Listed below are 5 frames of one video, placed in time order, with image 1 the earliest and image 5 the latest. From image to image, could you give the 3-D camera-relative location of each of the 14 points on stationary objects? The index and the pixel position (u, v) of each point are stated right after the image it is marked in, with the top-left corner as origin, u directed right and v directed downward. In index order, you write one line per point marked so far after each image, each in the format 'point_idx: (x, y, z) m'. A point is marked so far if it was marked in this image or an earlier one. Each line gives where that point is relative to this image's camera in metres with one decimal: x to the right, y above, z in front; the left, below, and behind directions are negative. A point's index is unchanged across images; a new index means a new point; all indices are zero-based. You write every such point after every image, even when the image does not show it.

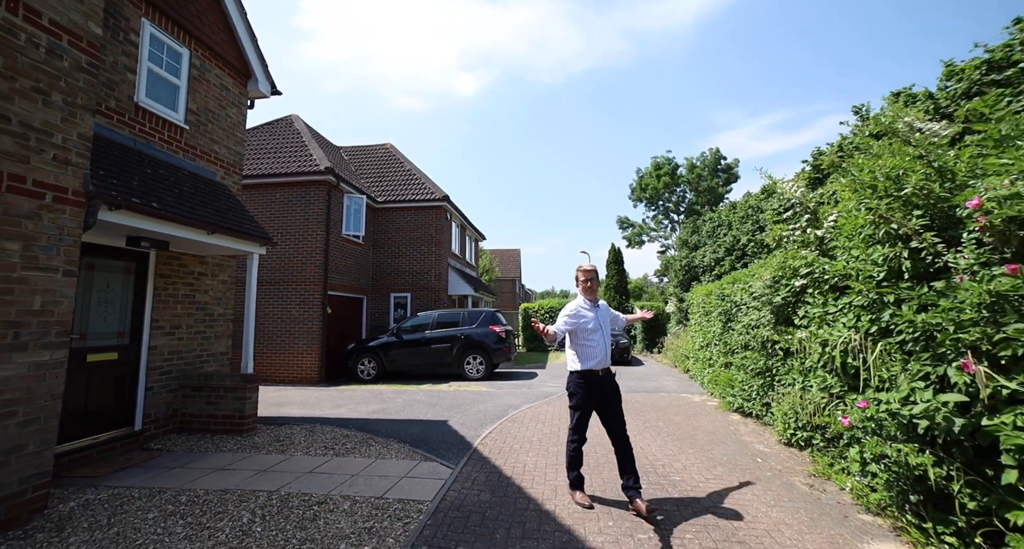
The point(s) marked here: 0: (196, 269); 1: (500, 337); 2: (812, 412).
0: (-4.5, +0.1, +6.8) m
1: (-0.3, -1.6, +12.4) m
2: (+3.0, -1.4, +4.8) m
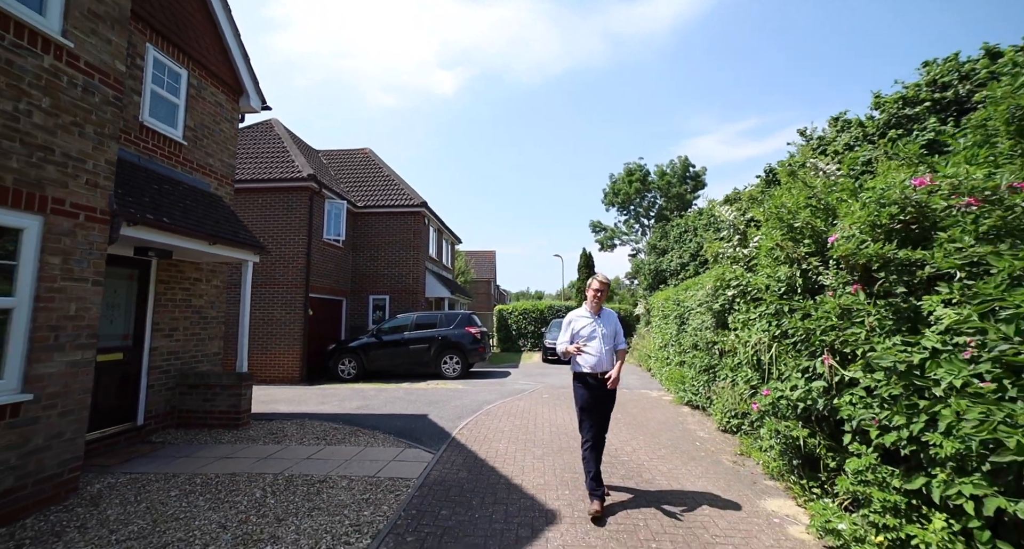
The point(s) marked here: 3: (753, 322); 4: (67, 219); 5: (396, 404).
0: (-4.9, 0.0, +7.3) m
1: (-1.0, -1.7, +13.1) m
2: (+2.7, -1.5, +5.7) m
3: (+2.5, -0.5, +4.9) m
4: (-3.9, +0.5, +4.2) m
5: (-2.2, -2.4, +9.1) m
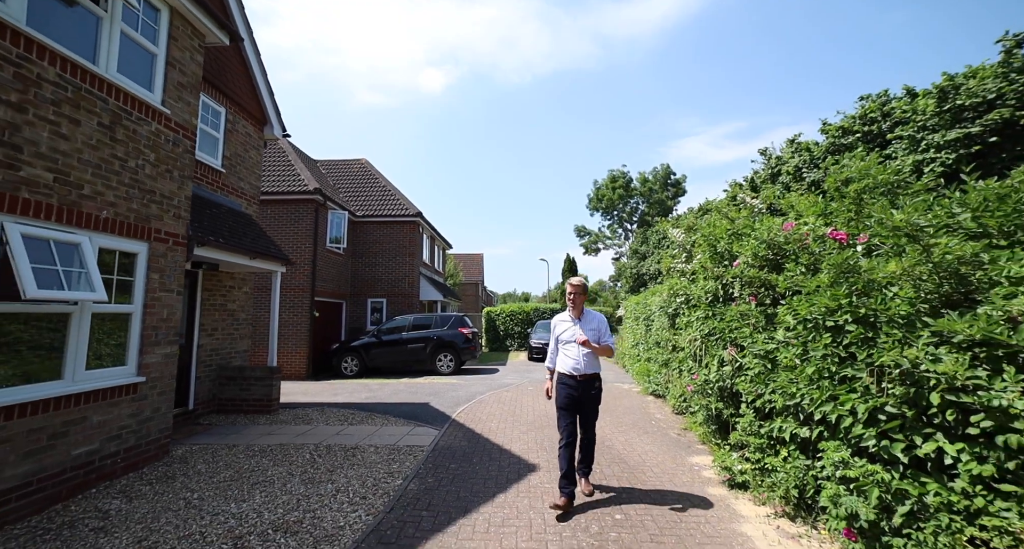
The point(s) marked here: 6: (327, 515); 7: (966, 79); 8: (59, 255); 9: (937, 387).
0: (-5.0, -0.1, +8.5) m
1: (-1.4, -1.9, +14.5) m
2: (+2.6, -1.7, +7.2) m
3: (+2.4, -0.6, +6.4) m
4: (-4.0, +0.3, +5.5) m
5: (-2.4, -2.6, +10.4) m
6: (-1.5, -2.0, +3.9) m
7: (+8.1, +3.5, +8.6) m
8: (-3.8, +0.2, +4.1) m
9: (+2.1, -0.5, +2.3) m
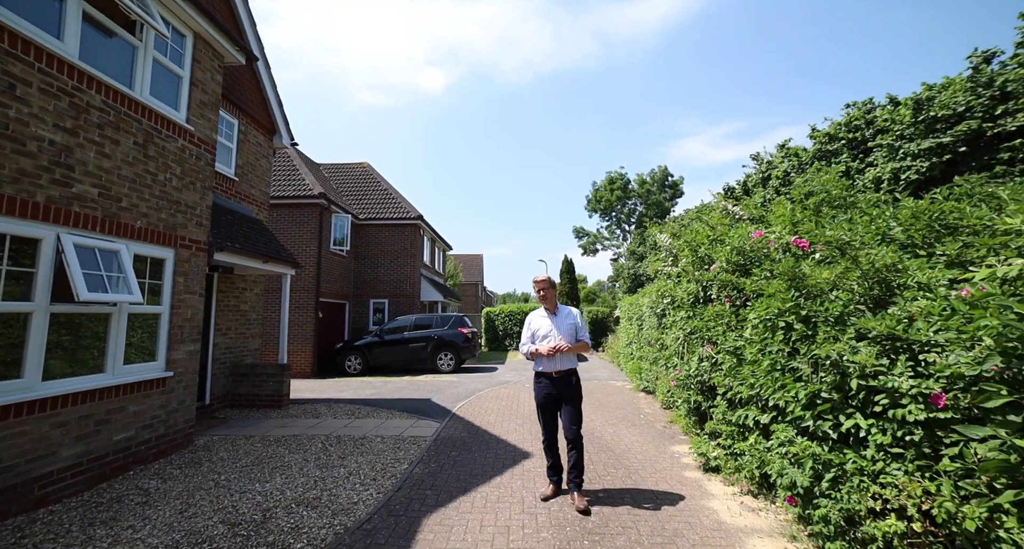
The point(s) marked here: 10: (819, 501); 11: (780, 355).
0: (-5.1, -0.2, +9.0) m
1: (-1.4, -1.9, +15.0) m
2: (+2.5, -1.7, +7.7) m
3: (+2.3, -0.7, +6.9) m
4: (-4.0, +0.3, +6.0) m
5: (-2.5, -2.6, +10.9) m
6: (-1.6, -2.0, +4.4) m
7: (+8.1, +3.5, +9.1) m
8: (-3.9, +0.1, +4.6) m
9: (+2.0, -0.6, +2.8) m
10: (+1.9, -1.4, +3.0) m
11: (+2.0, -0.6, +3.6) m
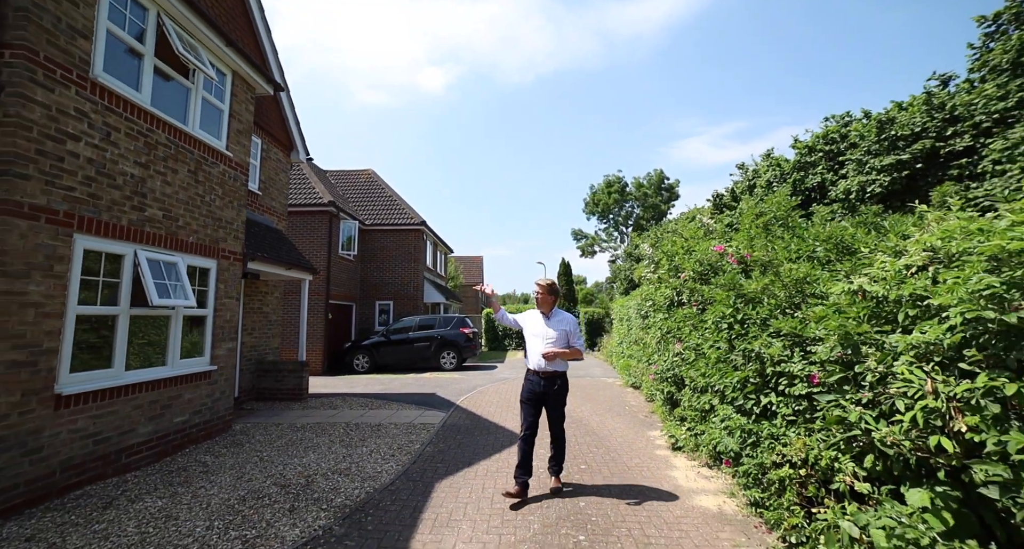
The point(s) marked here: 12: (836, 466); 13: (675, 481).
0: (-5.1, -0.3, +9.9) m
1: (-1.4, -2.1, +15.8) m
2: (+2.5, -1.8, +8.6) m
3: (+2.3, -0.8, +7.8) m
4: (-4.0, +0.2, +6.9) m
5: (-2.5, -2.8, +11.8) m
6: (-1.6, -2.1, +5.3) m
7: (+8.0, +3.4, +10.0) m
8: (-3.9, 0.0, +5.5) m
9: (+2.0, -0.7, +3.7) m
10: (+1.9, -1.5, +3.8) m
11: (+2.0, -0.7, +4.5) m
12: (+1.9, -1.1, +2.8) m
13: (+1.6, -2.1, +4.9) m
